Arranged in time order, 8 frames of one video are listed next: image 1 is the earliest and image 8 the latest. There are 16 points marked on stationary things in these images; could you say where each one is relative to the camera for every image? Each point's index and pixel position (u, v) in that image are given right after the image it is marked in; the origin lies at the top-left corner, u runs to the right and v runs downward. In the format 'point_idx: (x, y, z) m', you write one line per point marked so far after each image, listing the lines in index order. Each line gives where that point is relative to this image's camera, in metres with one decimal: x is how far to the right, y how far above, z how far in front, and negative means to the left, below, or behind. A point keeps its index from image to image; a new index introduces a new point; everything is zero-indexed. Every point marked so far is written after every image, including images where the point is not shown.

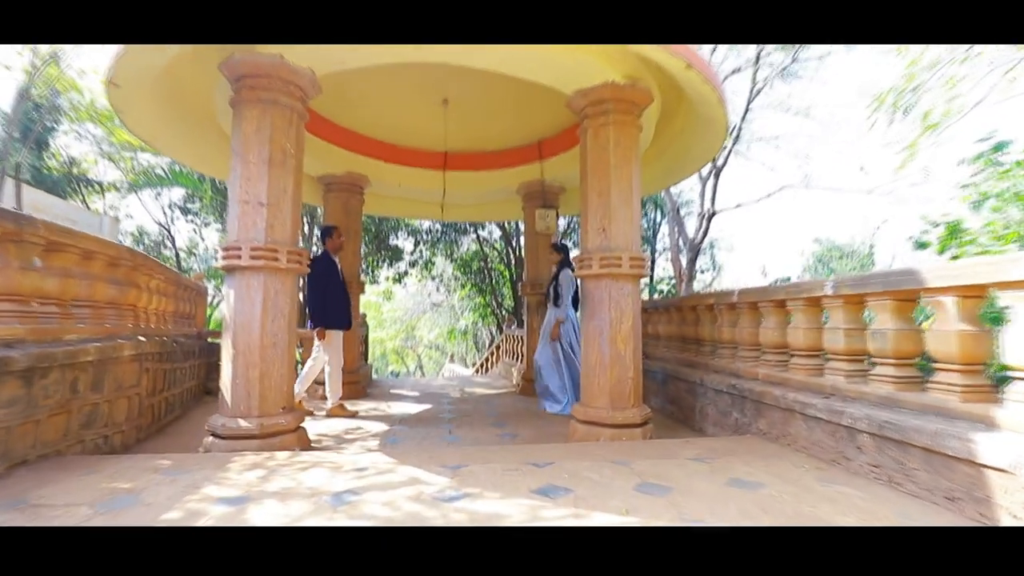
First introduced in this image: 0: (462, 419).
0: (-0.5, -1.2, +4.5) m
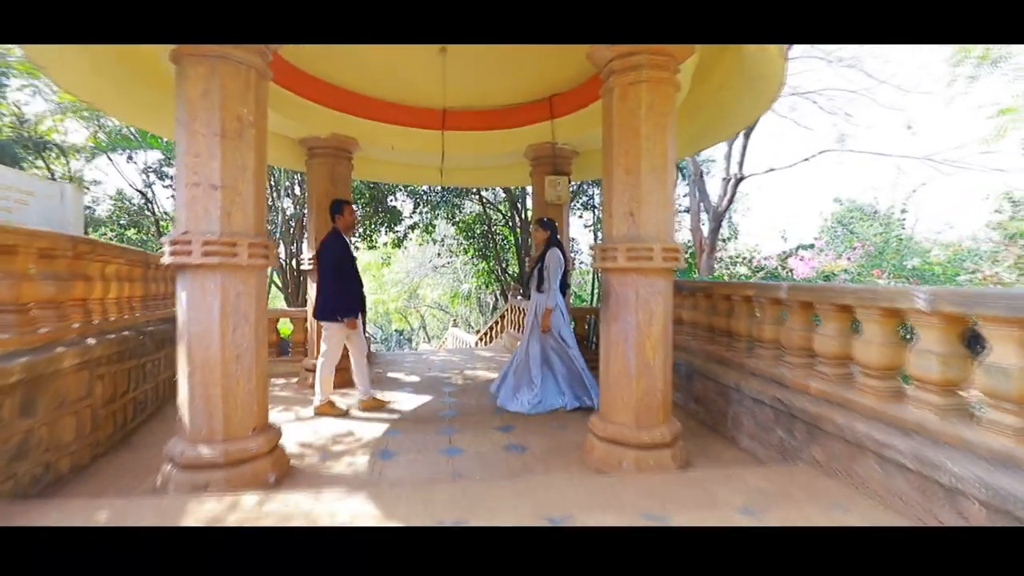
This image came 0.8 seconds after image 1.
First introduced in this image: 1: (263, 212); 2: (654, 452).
0: (-0.4, -1.1, +4.1) m
1: (-1.4, +0.4, +2.8) m
2: (+0.9, -1.0, +2.9) m
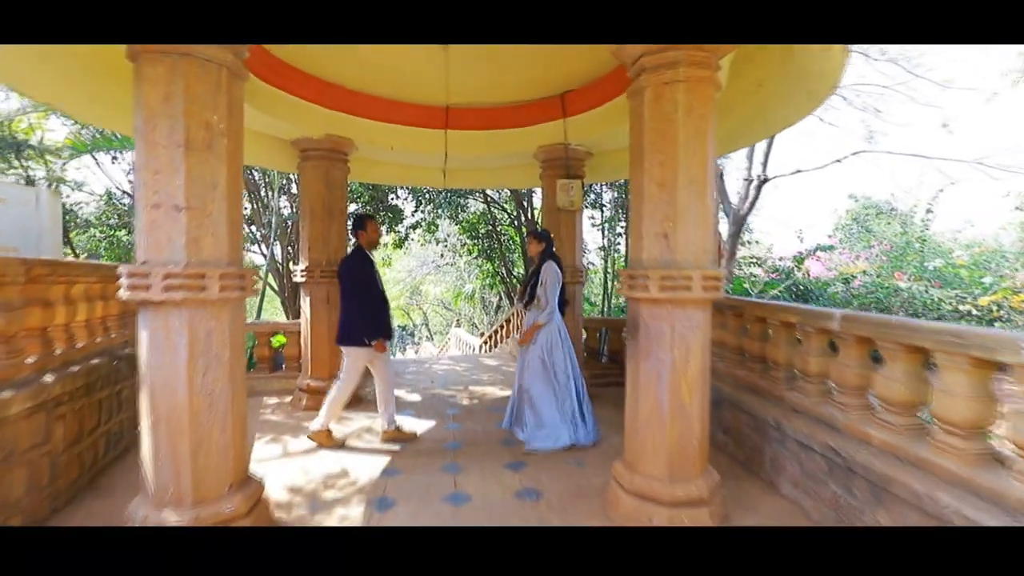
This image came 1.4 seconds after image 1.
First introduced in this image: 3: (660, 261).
0: (-0.3, -1.3, +3.7) m
1: (-1.3, +0.3, +2.4) m
2: (+0.9, -1.2, +2.5) m
3: (+0.8, +0.1, +2.5) m
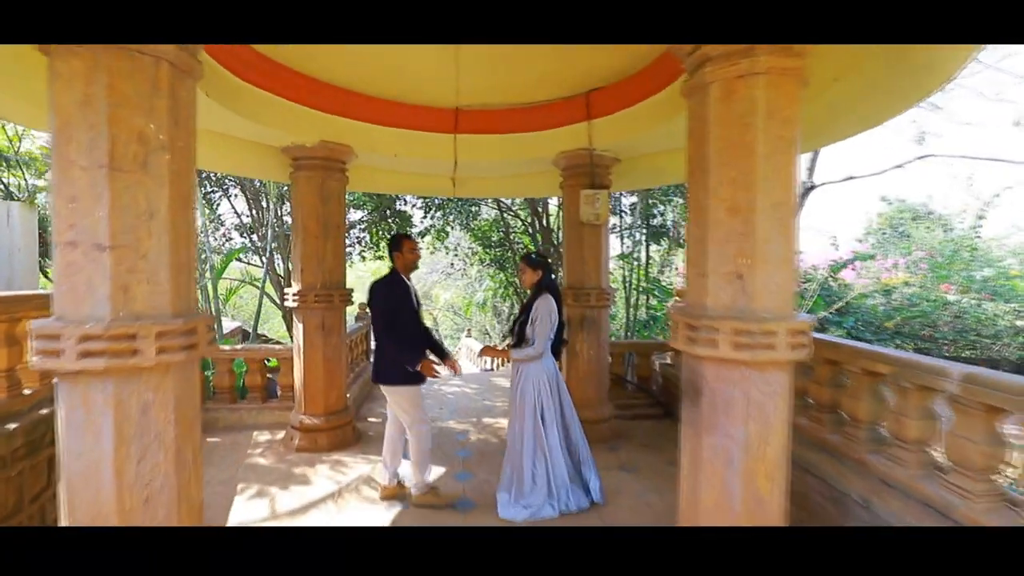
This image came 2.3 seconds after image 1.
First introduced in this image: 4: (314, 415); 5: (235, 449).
0: (-0.2, -1.5, +3.1) m
1: (-1.2, 0.0, +1.8) m
2: (+1.0, -1.4, +1.9) m
3: (+0.9, -0.1, +1.9) m
4: (-1.7, -1.1, +4.2) m
5: (-2.5, -1.4, +4.3) m
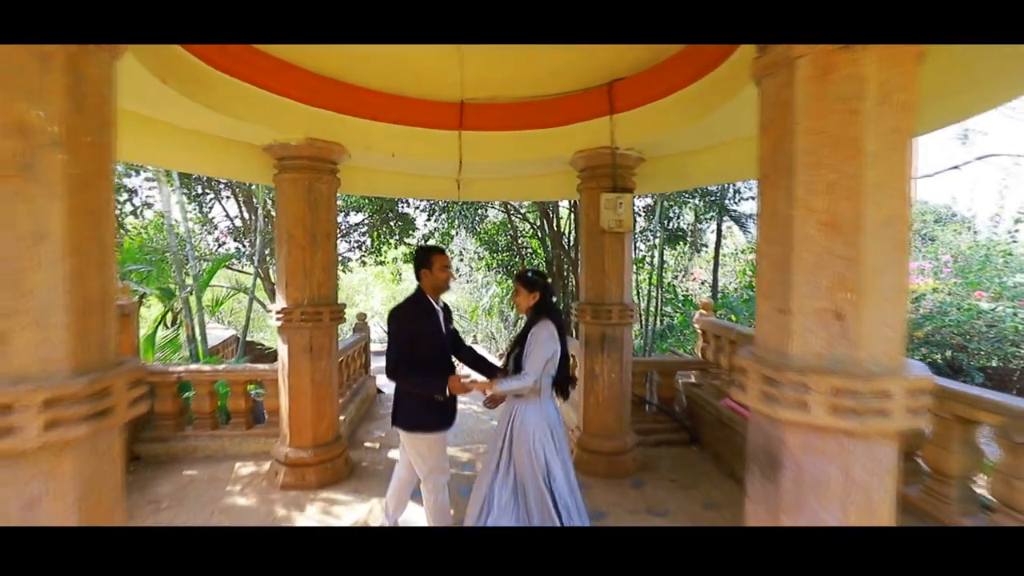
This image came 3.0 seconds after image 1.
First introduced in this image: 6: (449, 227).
0: (-0.1, -1.6, +2.7) m
1: (-1.2, -0.1, +1.4) m
2: (+1.1, -1.5, +1.4) m
3: (+1.0, -0.2, +1.5) m
4: (-1.6, -1.2, +3.8) m
5: (-2.4, -1.5, +3.8) m
6: (-1.2, +1.2, +9.3) m
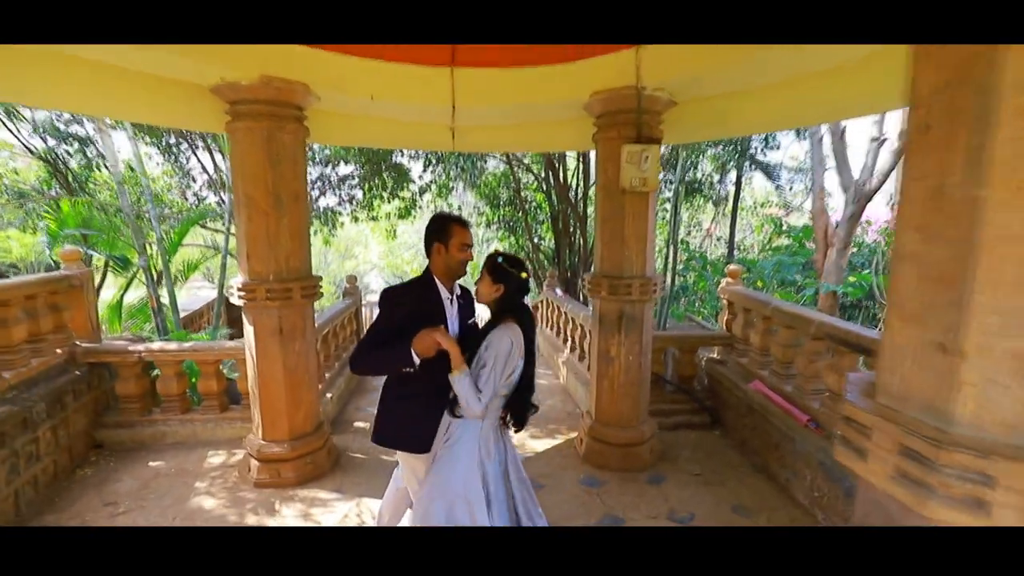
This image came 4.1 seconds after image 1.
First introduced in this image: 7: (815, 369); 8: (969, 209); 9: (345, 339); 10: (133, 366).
0: (-0.1, -1.5, +2.3) m
1: (-1.2, -0.2, +0.8) m
2: (+1.1, -1.6, +1.0) m
3: (+1.0, -0.3, +0.9) m
4: (-1.6, -1.1, +3.3) m
5: (-2.3, -1.3, +3.4) m
6: (-1.2, +2.0, +8.6) m
7: (+2.1, -0.6, +3.3) m
8: (+0.9, +0.2, +0.9) m
9: (-2.1, -0.6, +6.0) m
10: (-3.1, -0.6, +3.9) m
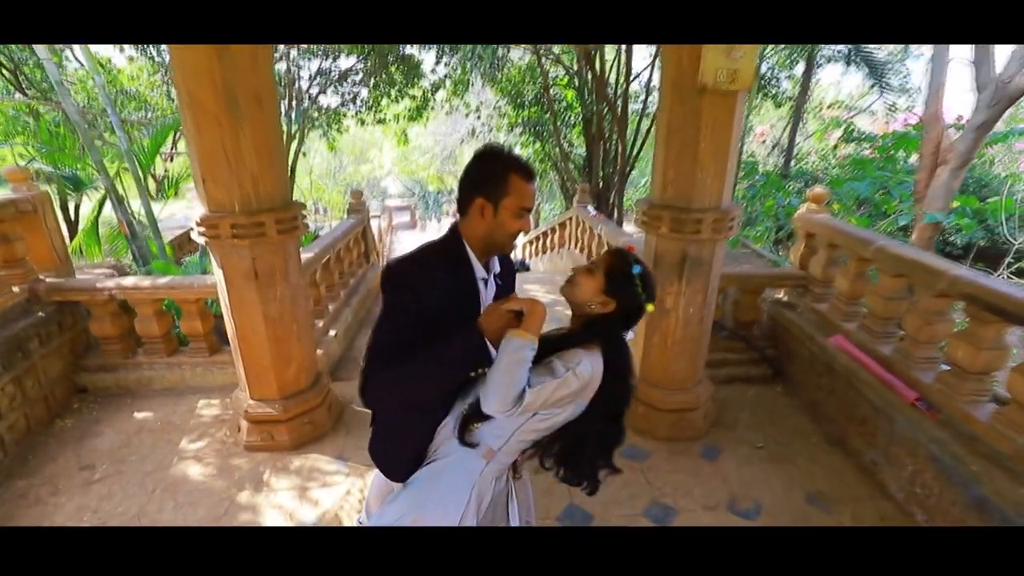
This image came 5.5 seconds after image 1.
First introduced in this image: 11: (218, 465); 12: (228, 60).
0: (0.0, -1.4, +1.8) m
1: (-1.1, -0.3, +0.2) m
2: (+1.2, -1.7, +0.6) m
3: (+1.0, -0.4, +0.2) m
4: (-1.4, -0.7, +2.8) m
5: (-2.2, -0.9, +3.0) m
6: (-0.7, +3.3, +7.4) m
7: (+2.3, -0.2, +2.6) m
8: (+1.0, 0.0, +0.2) m
9: (-1.8, +0.3, +5.4) m
10: (-2.9, -0.1, +3.4) m
11: (-1.7, -1.0, +2.8) m
12: (-1.3, +1.1, +2.3) m
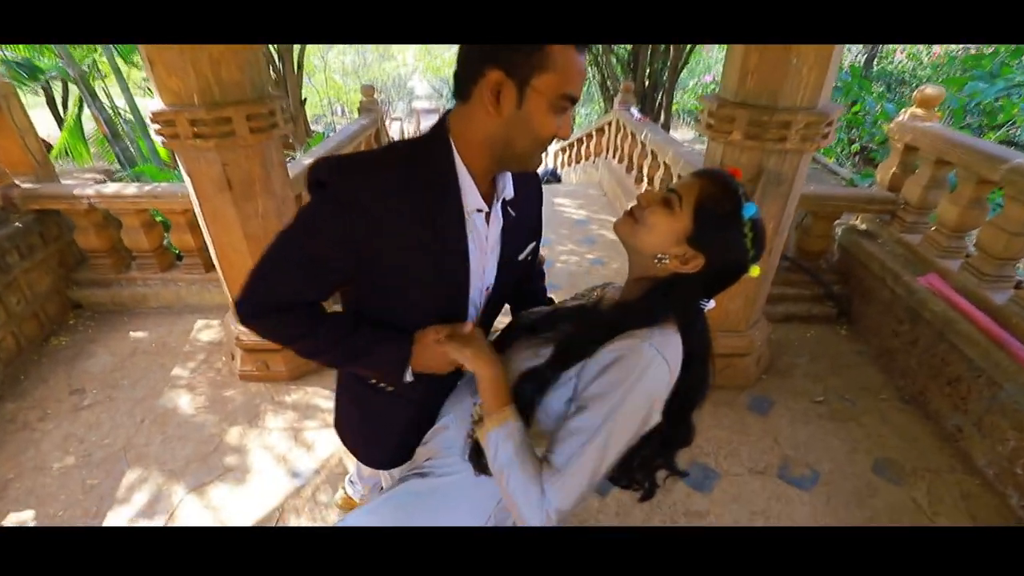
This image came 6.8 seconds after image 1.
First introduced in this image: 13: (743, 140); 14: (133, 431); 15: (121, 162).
0: (+0.1, -1.1, +1.6) m
1: (-1.1, -0.3, -0.1) m
2: (+1.1, -1.7, +0.4) m
3: (+1.0, -0.5, -0.2) m
4: (-1.3, -0.2, +2.5) m
5: (-2.1, -0.4, +2.8) m
6: (-0.2, +4.5, +6.3) m
7: (+2.4, 0.0, +2.0) m
8: (+0.9, -0.1, -0.3) m
9: (-1.5, +1.2, +4.9) m
10: (-2.7, +0.5, +3.1) m
11: (-1.6, -0.6, +2.6) m
12: (-1.2, +1.4, +1.6) m
13: (+1.0, +0.6, +2.1) m
14: (-1.9, -0.7, +2.4) m
15: (-3.3, +1.1, +4.2) m
